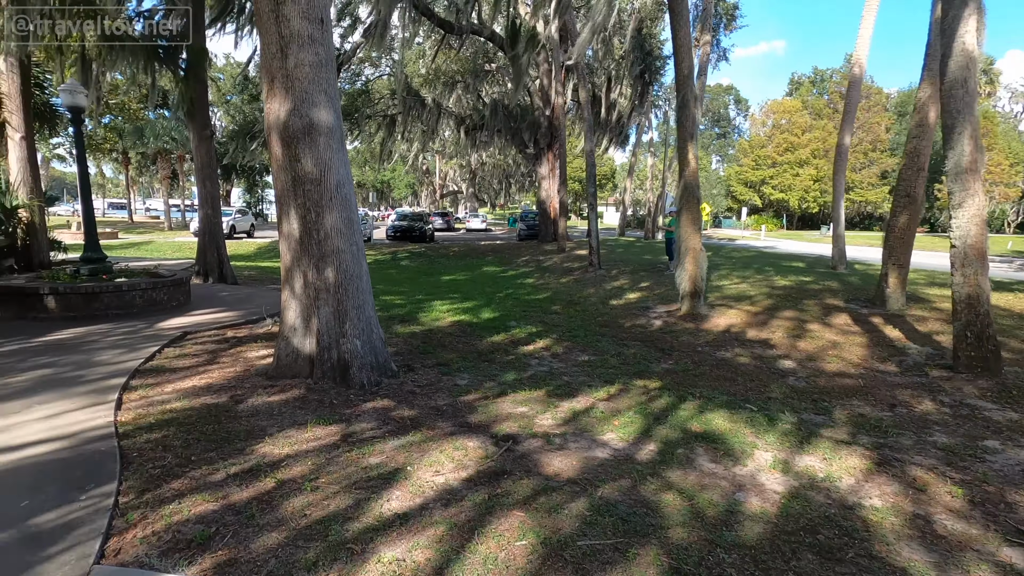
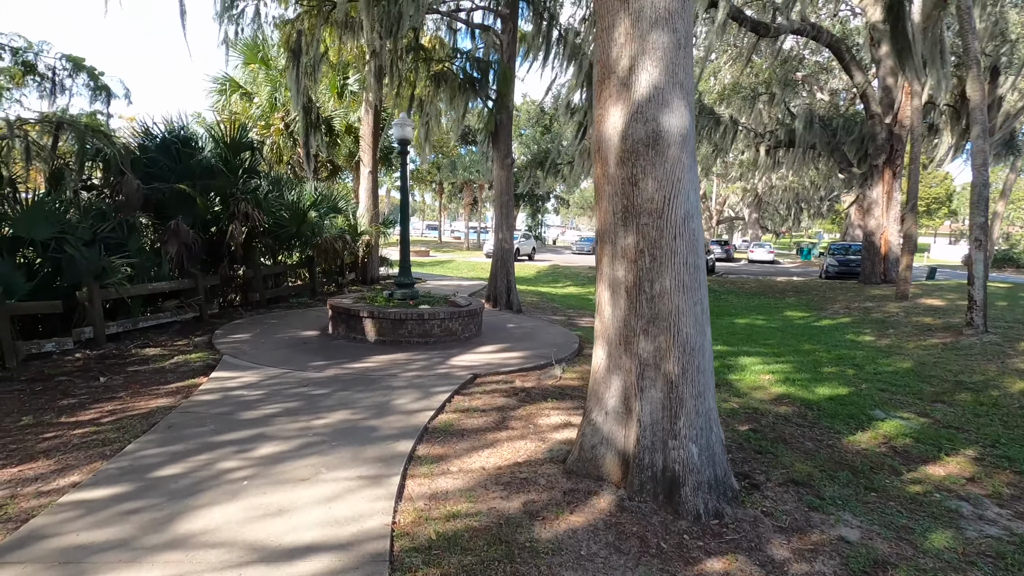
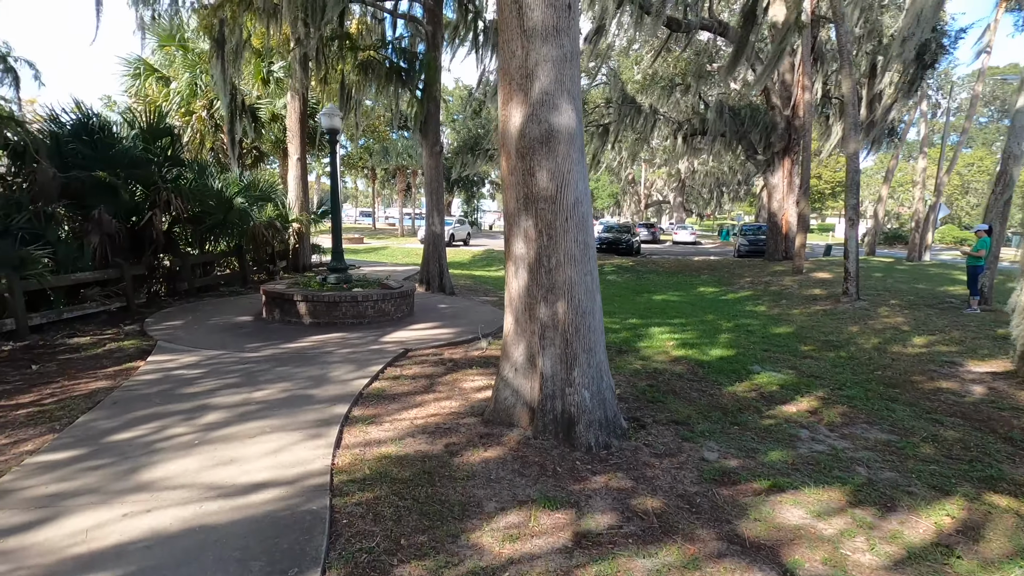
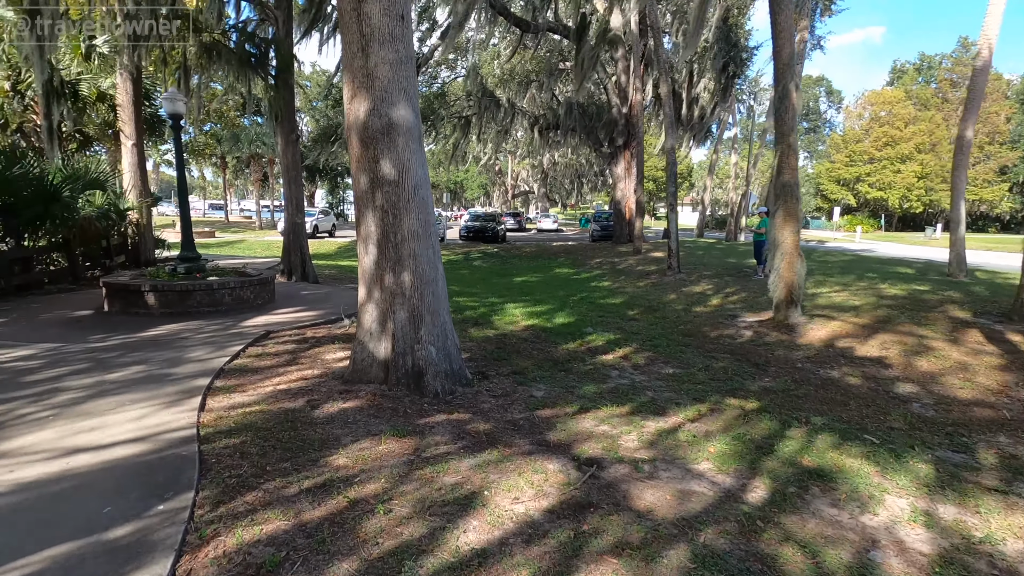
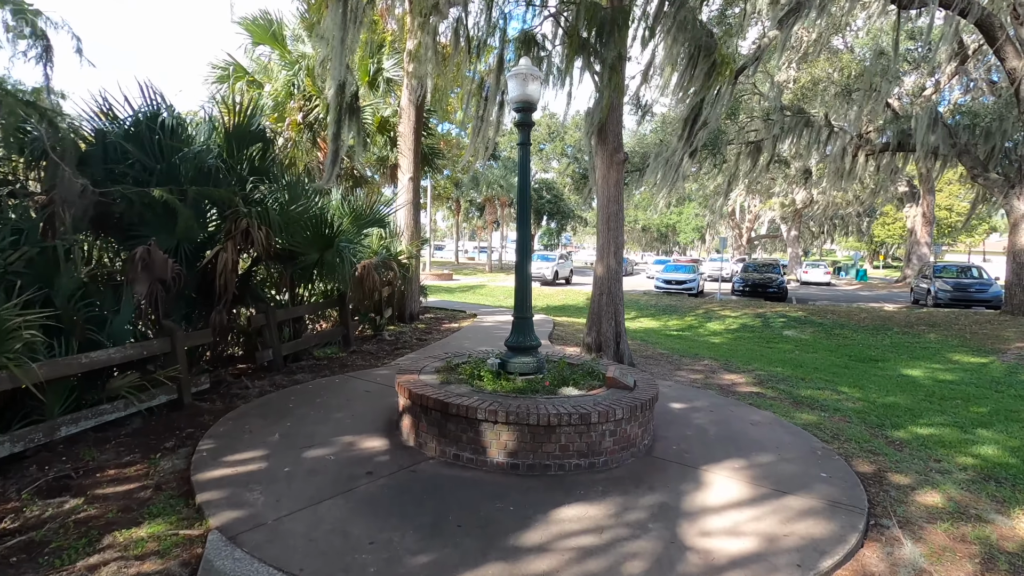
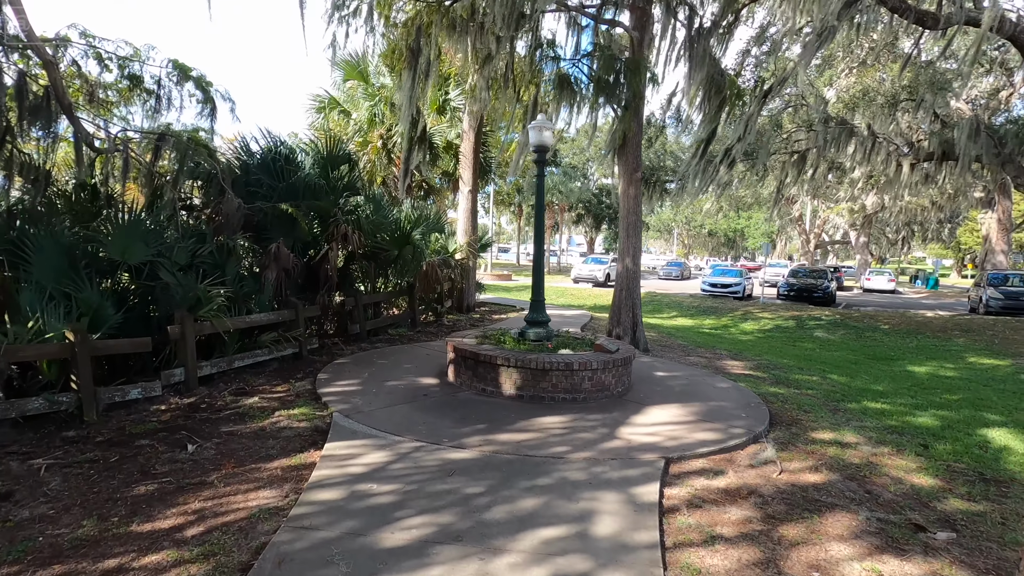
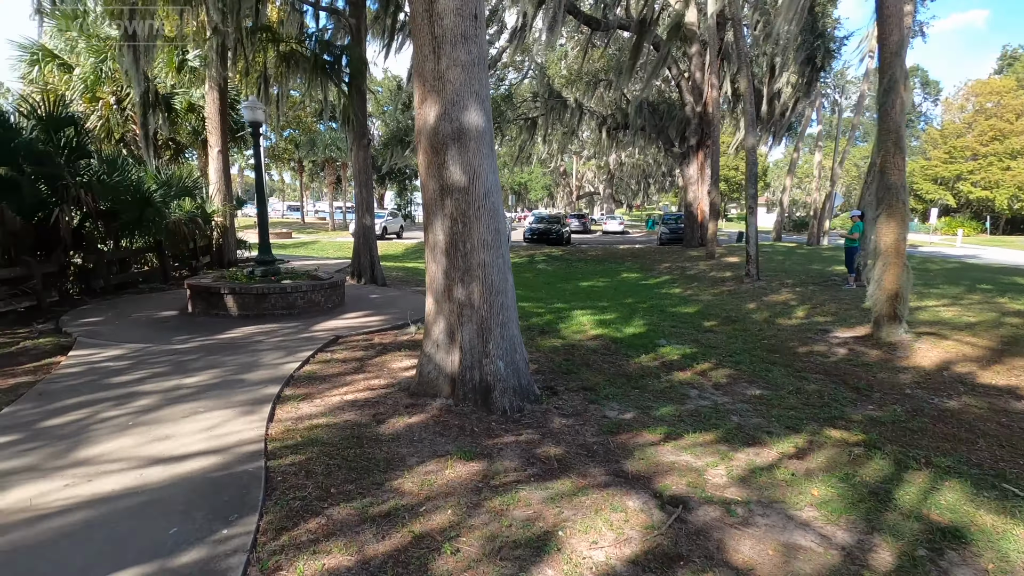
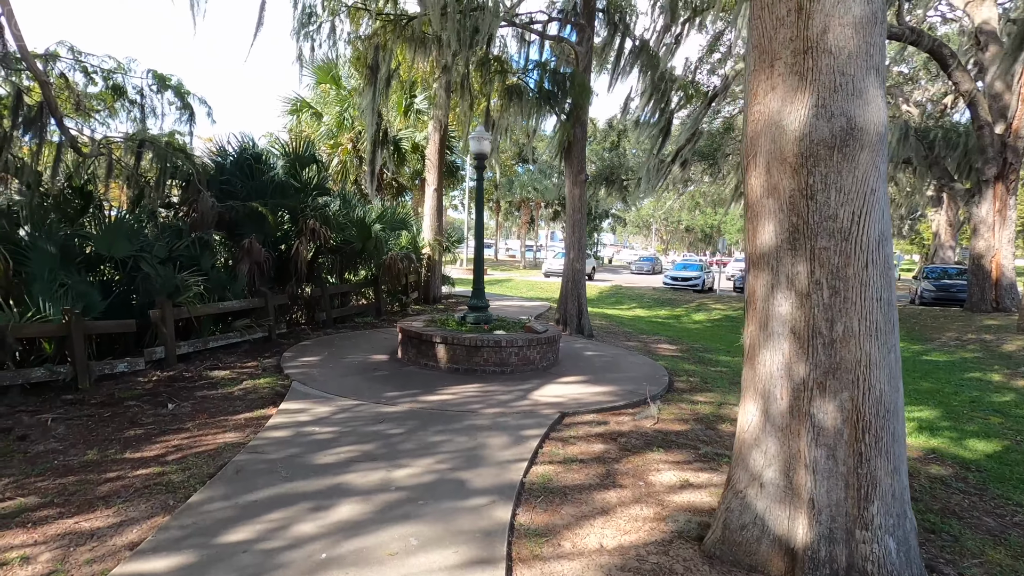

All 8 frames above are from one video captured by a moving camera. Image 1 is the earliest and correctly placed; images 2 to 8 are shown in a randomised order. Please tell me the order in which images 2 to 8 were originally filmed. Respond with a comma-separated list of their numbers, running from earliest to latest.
4, 7, 3, 2, 8, 6, 5
